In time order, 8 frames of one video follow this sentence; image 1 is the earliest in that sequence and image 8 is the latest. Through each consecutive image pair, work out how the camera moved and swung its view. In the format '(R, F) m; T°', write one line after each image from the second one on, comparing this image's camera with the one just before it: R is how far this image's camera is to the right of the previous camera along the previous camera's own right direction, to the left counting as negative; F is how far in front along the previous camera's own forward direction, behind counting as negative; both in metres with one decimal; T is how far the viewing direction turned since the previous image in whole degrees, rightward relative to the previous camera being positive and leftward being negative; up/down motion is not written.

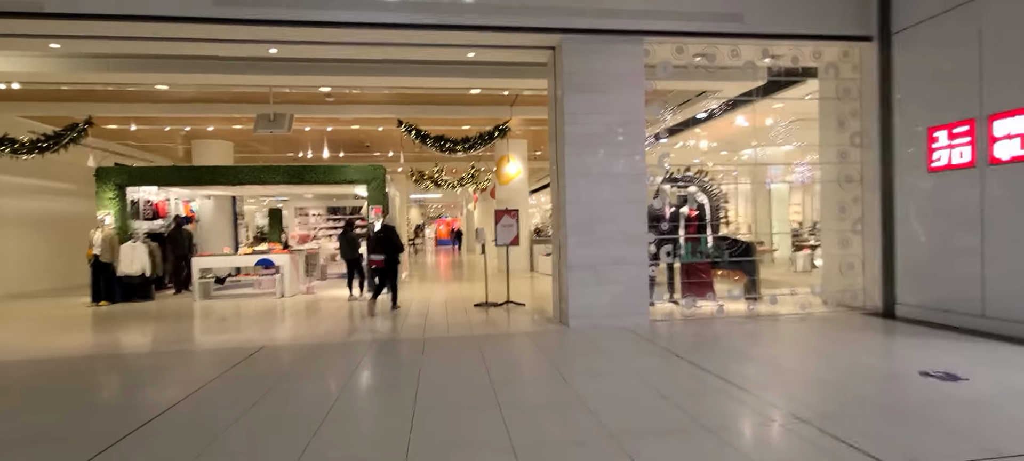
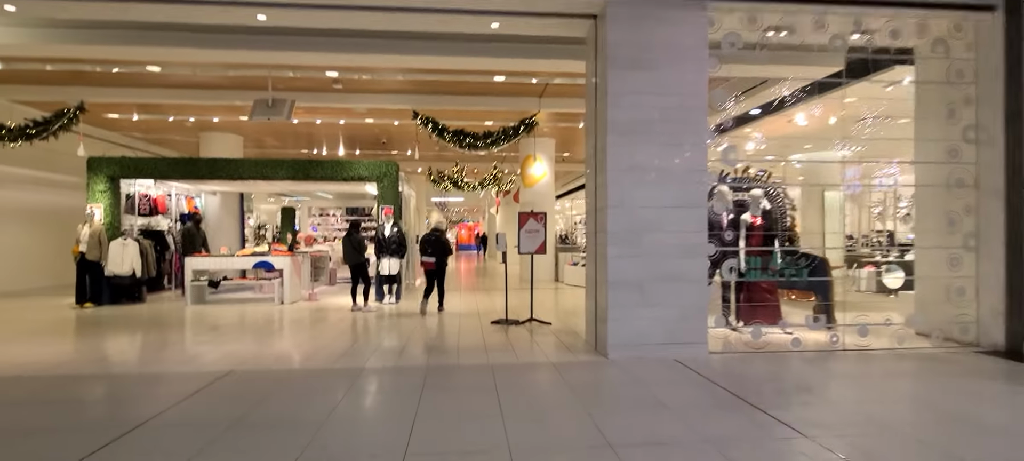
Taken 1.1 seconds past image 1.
(-0.1, +1.1) m; -3°
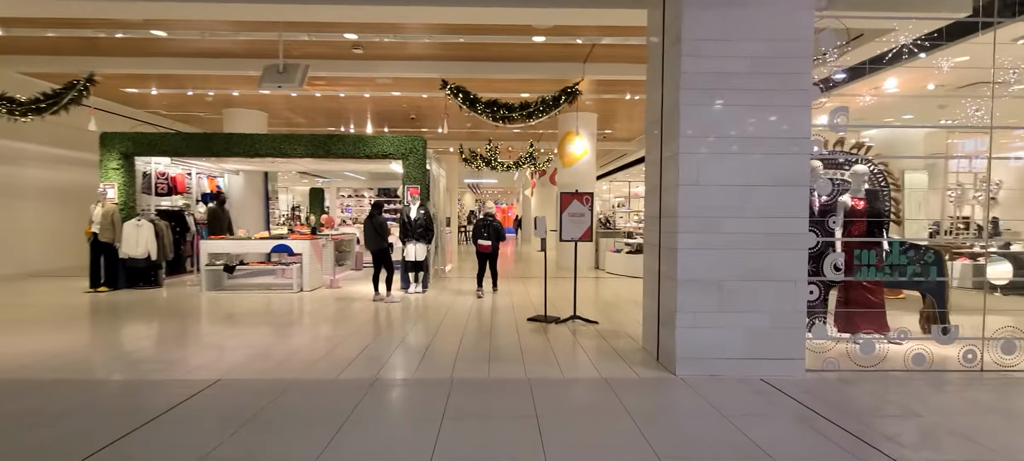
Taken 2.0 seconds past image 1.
(-0.1, +1.0) m; -4°
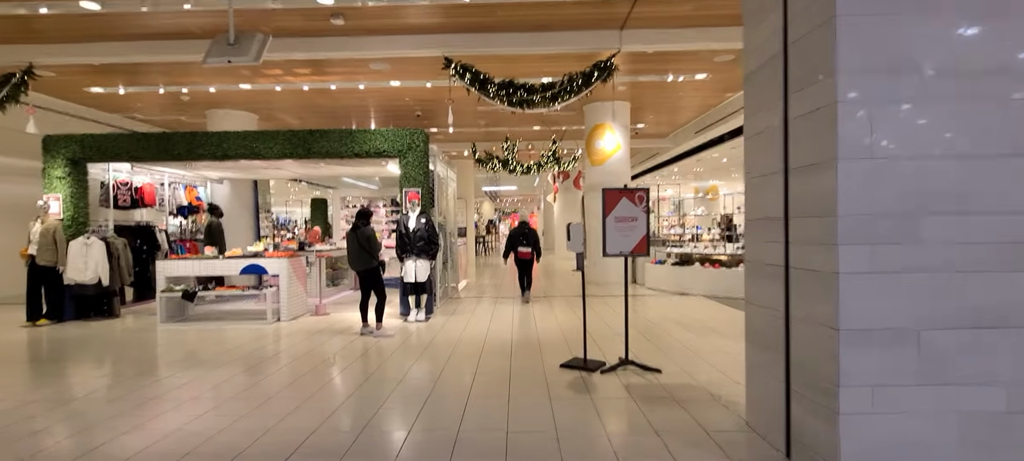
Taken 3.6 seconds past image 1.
(0.0, +1.7) m; -2°
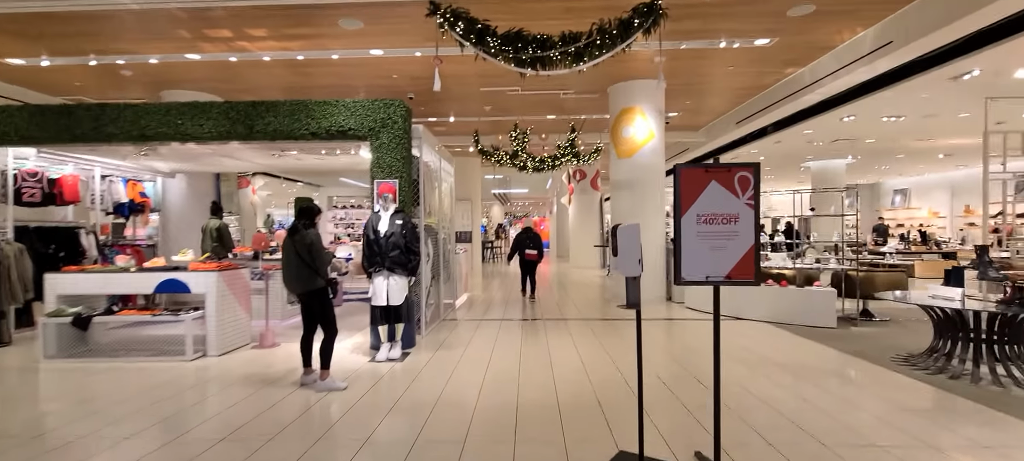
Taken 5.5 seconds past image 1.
(0.0, +1.9) m; -1°
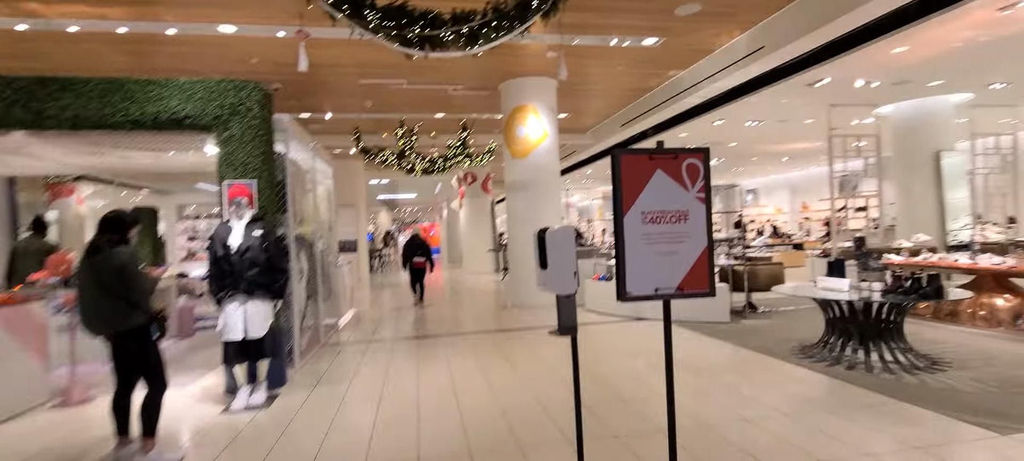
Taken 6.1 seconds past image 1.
(0.0, +0.6) m; +13°
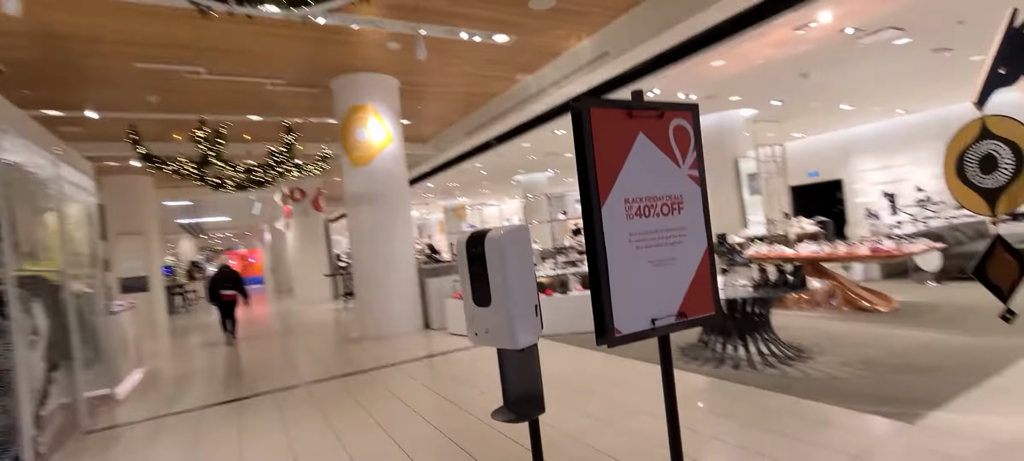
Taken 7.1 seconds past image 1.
(-0.1, +0.9) m; +19°
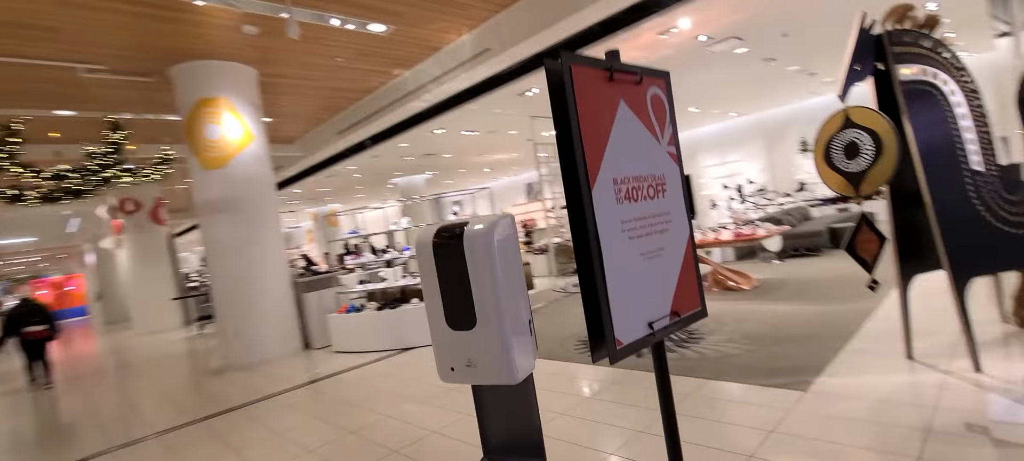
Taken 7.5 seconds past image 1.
(-0.2, +0.3) m; +14°
